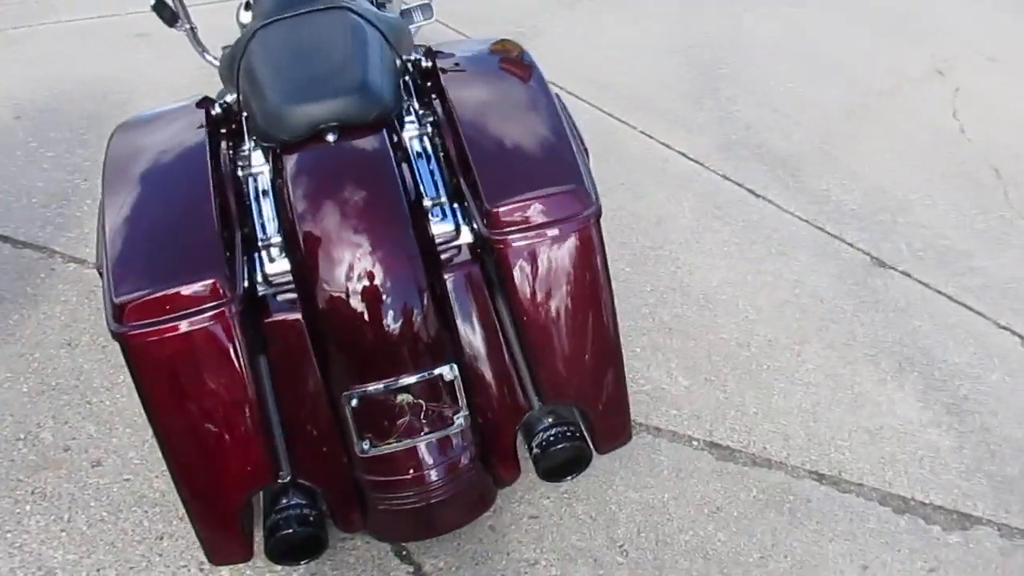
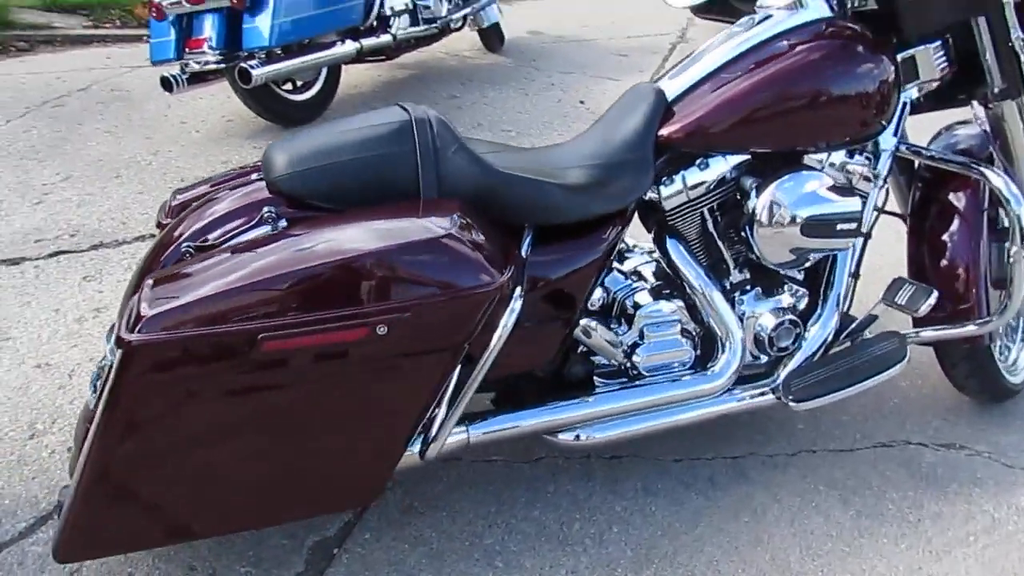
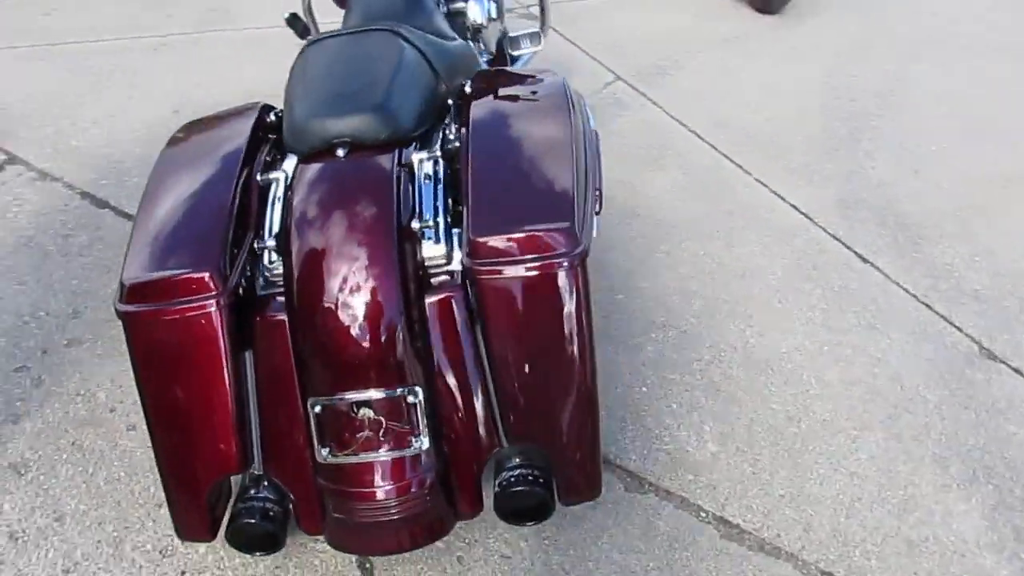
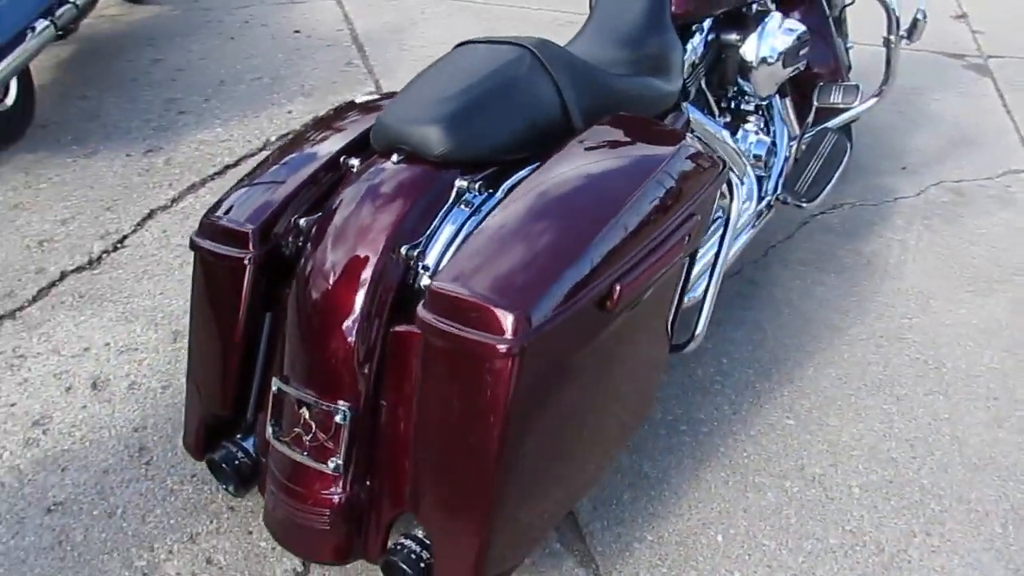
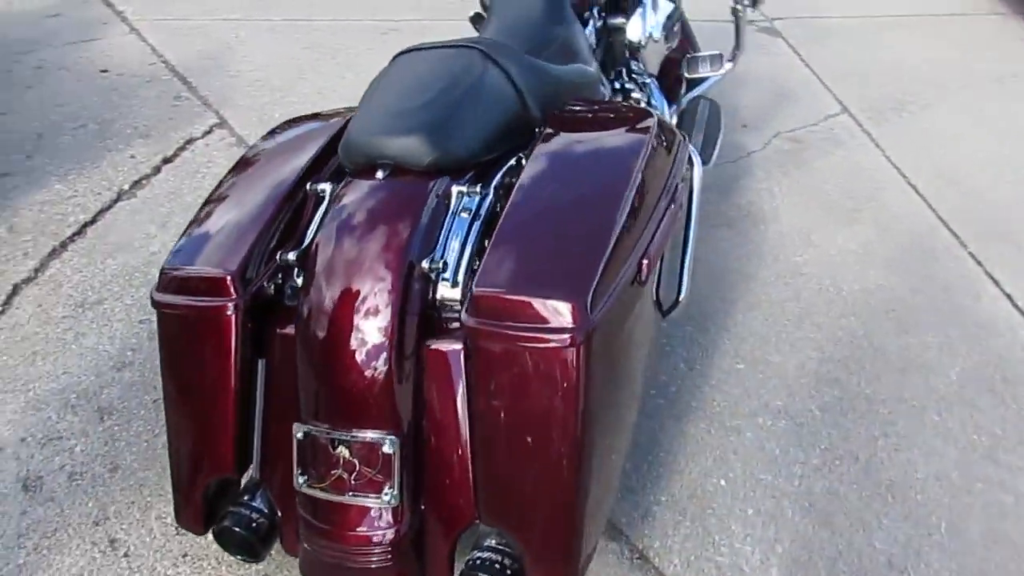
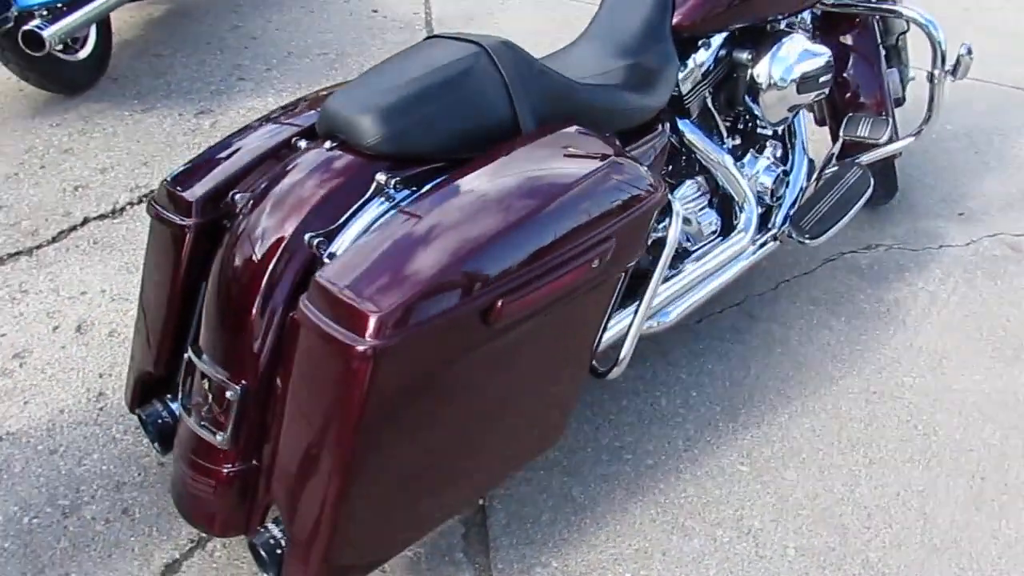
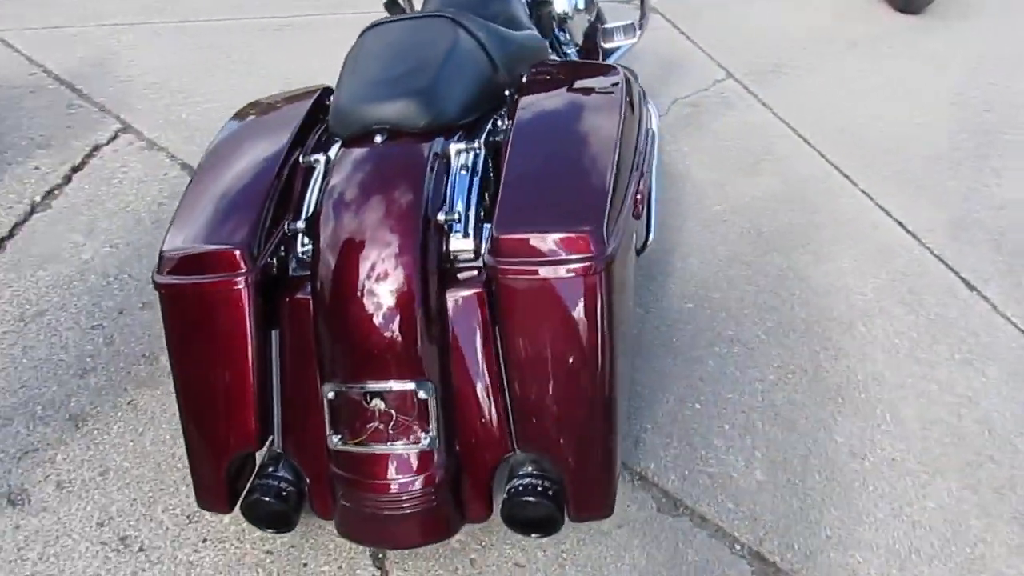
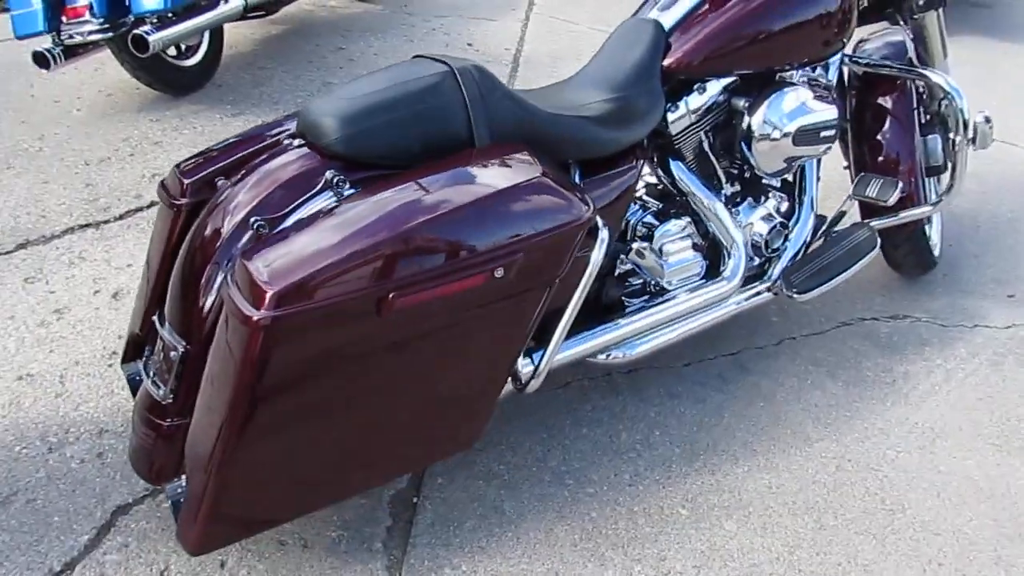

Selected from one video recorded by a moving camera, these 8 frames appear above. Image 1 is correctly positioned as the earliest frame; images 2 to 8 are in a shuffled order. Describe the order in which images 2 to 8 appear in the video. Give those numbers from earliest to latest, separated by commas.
3, 7, 5, 4, 6, 8, 2
